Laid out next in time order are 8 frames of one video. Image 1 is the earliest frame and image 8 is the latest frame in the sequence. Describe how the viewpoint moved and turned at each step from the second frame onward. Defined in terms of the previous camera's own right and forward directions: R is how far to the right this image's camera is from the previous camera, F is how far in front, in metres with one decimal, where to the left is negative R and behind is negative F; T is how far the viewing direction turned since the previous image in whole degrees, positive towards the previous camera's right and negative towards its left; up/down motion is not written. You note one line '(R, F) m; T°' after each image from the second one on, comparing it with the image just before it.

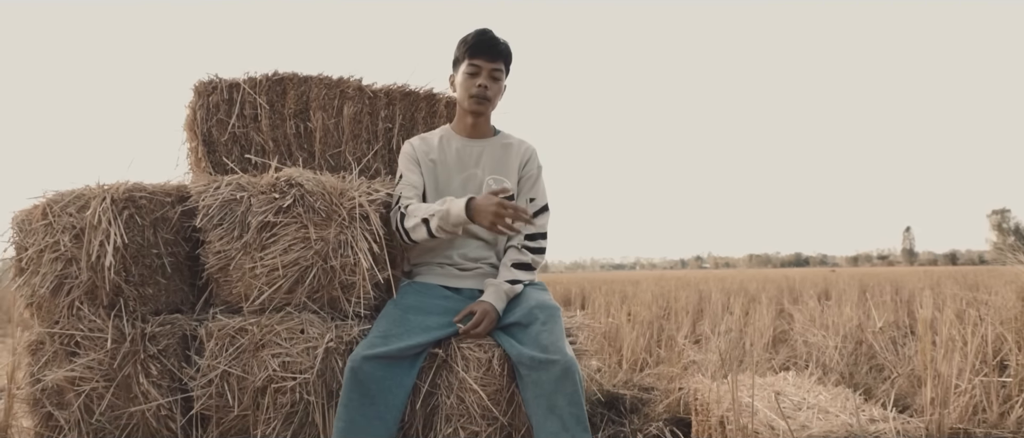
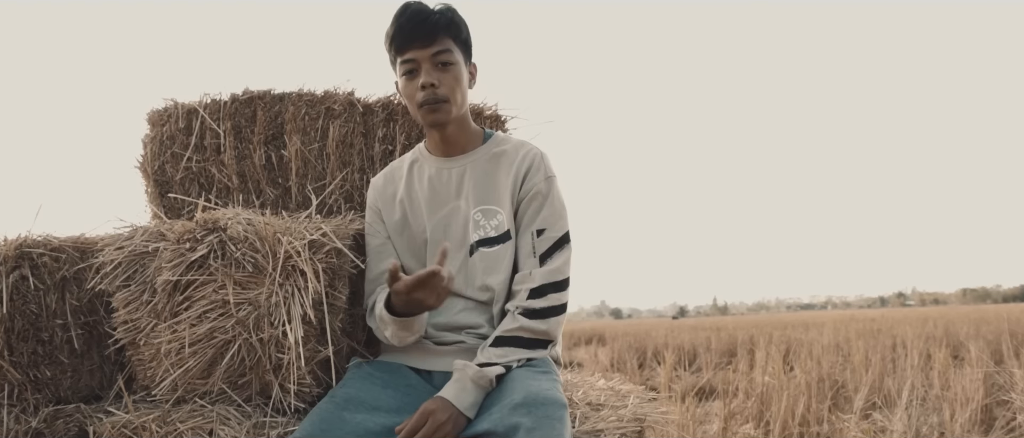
(+0.5, +1.0) m; -13°
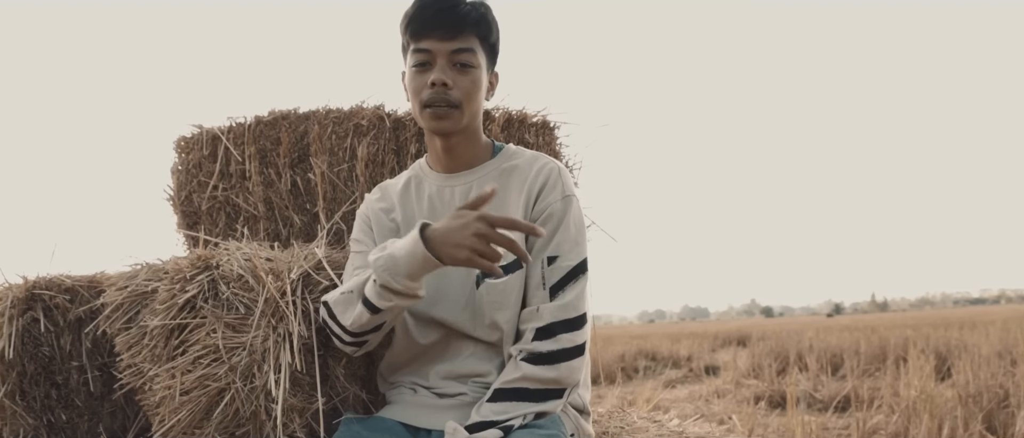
(+0.3, +0.3) m; -10°
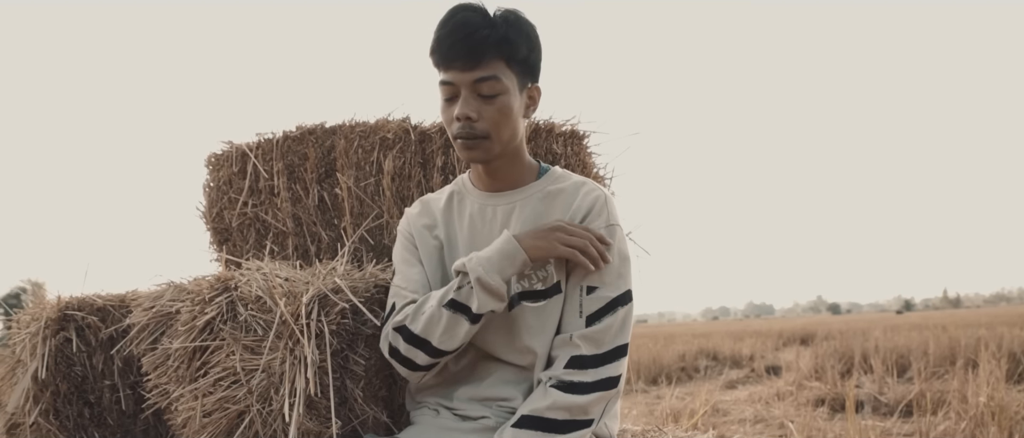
(+0.1, +0.1) m; -4°
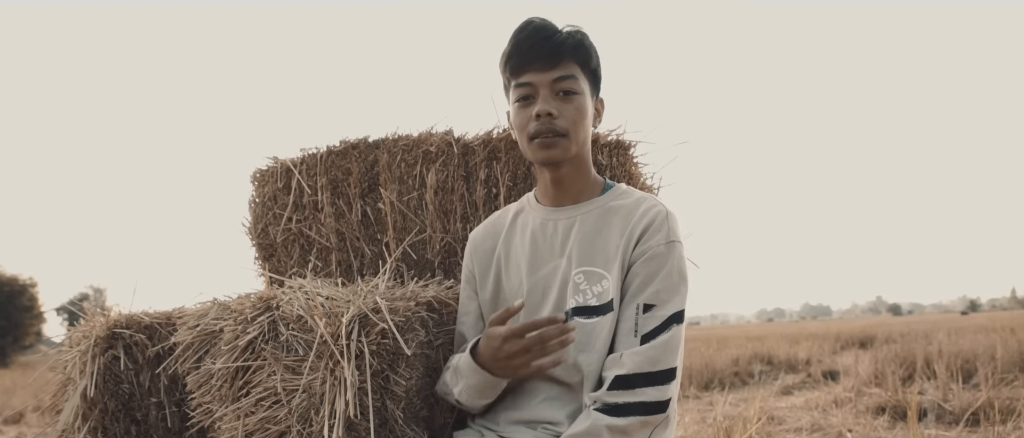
(0.0, +0.1) m; -4°
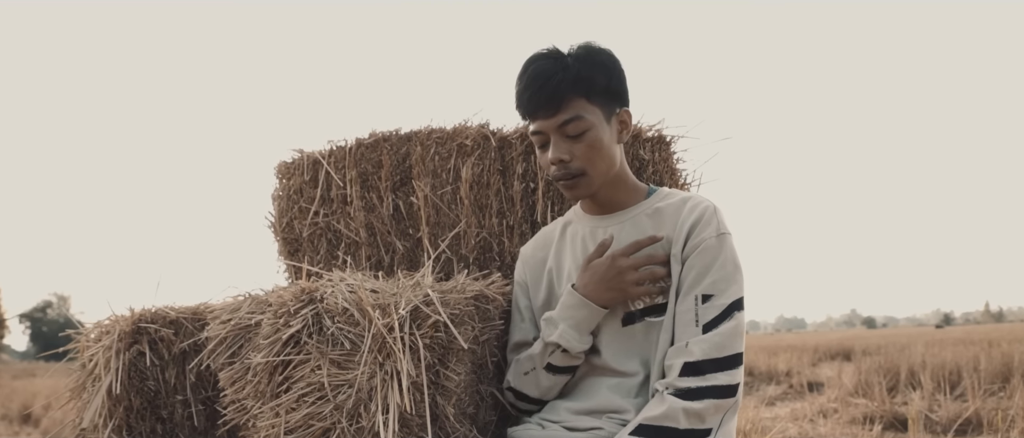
(-0.2, +0.1) m; +2°
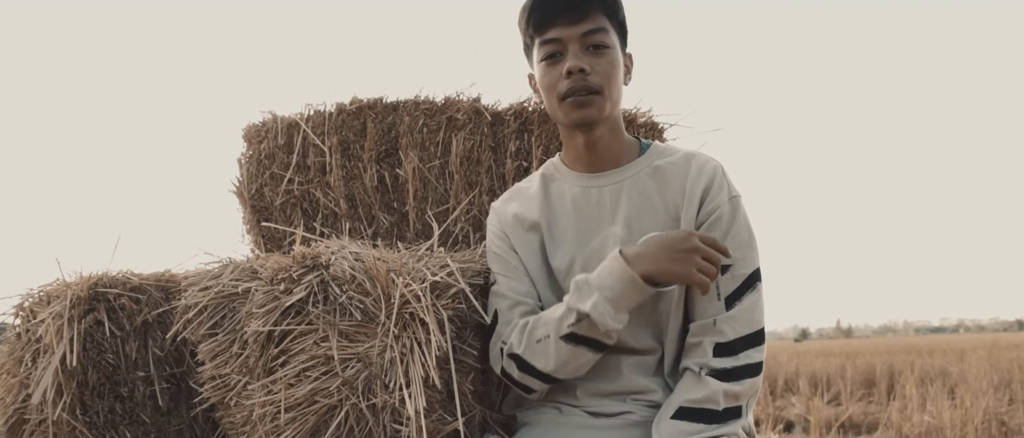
(-0.3, +0.1) m; +9°
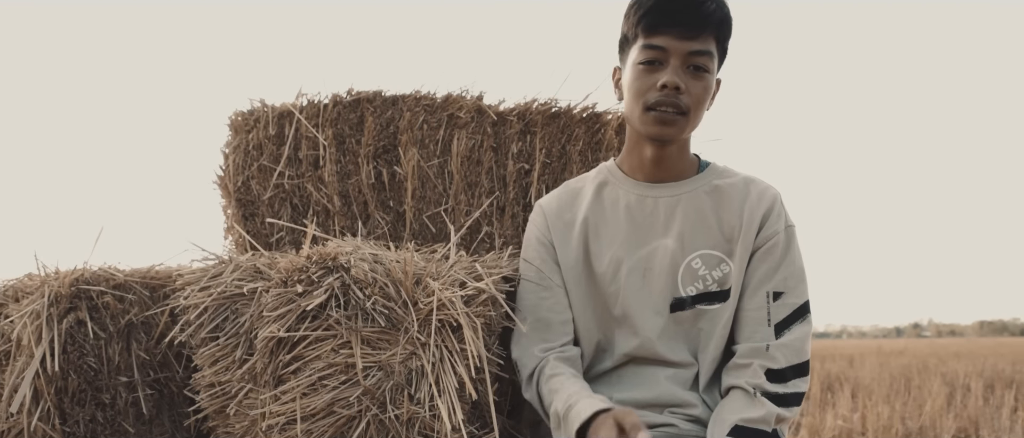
(-0.3, +0.1) m; +6°
